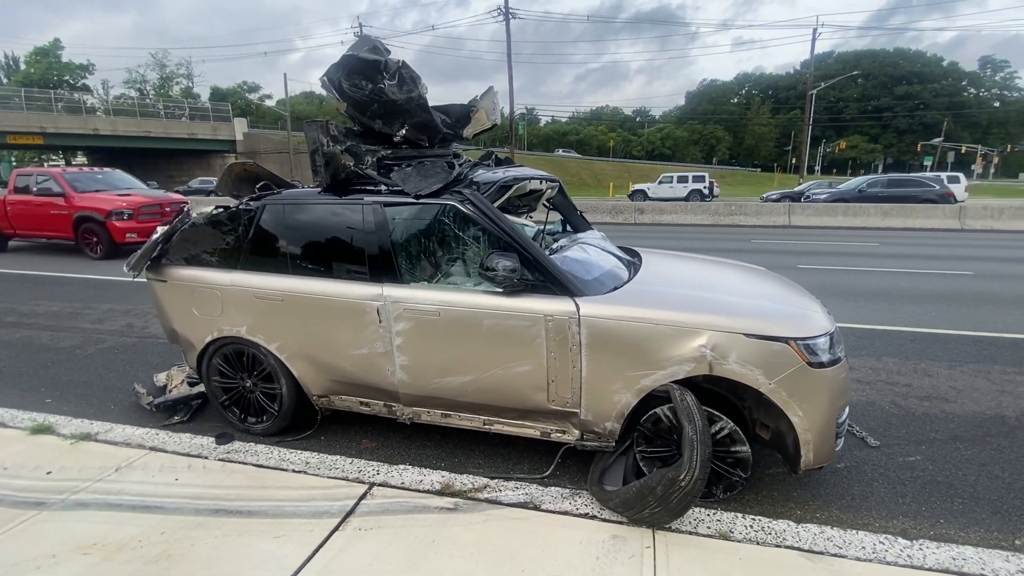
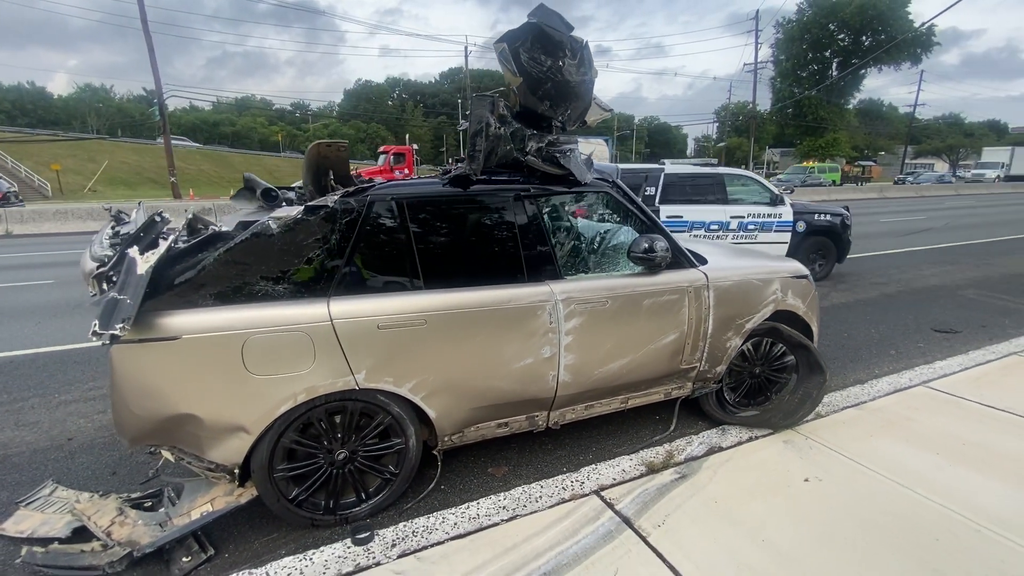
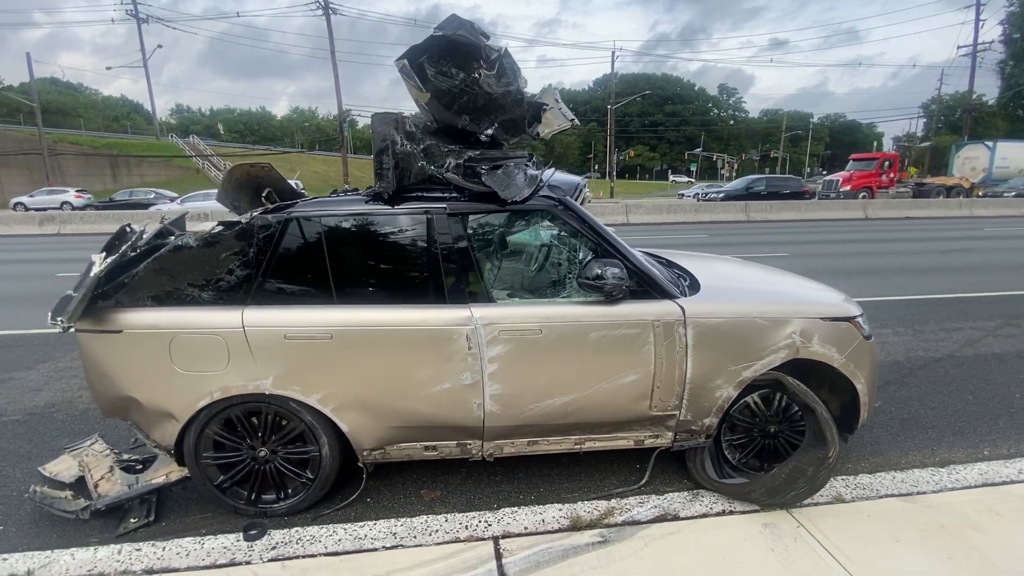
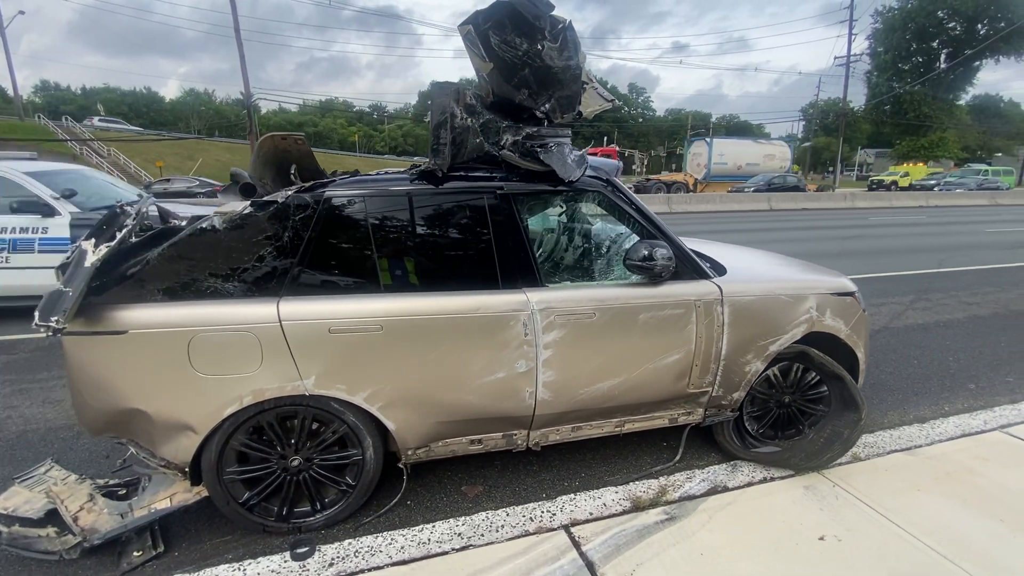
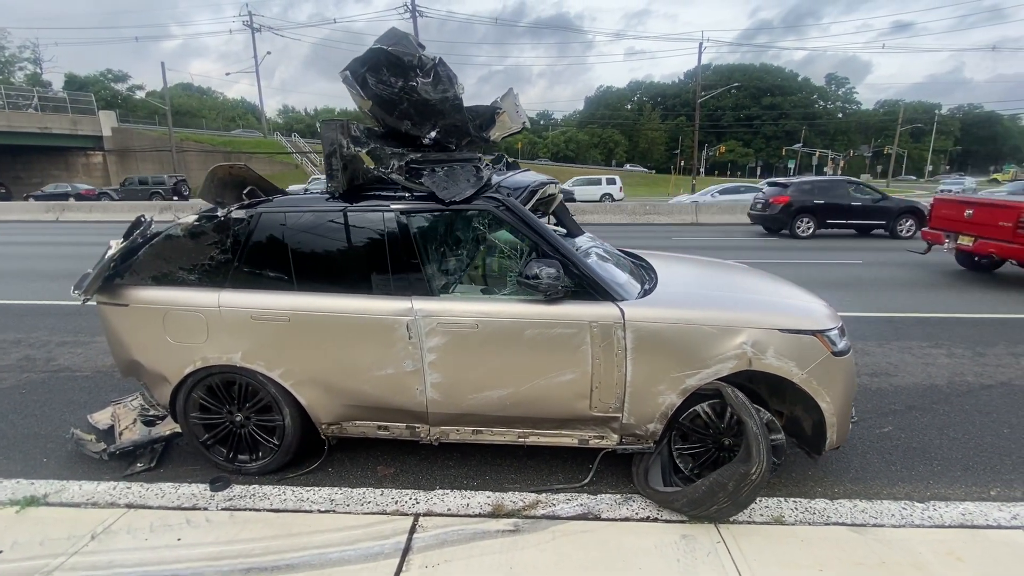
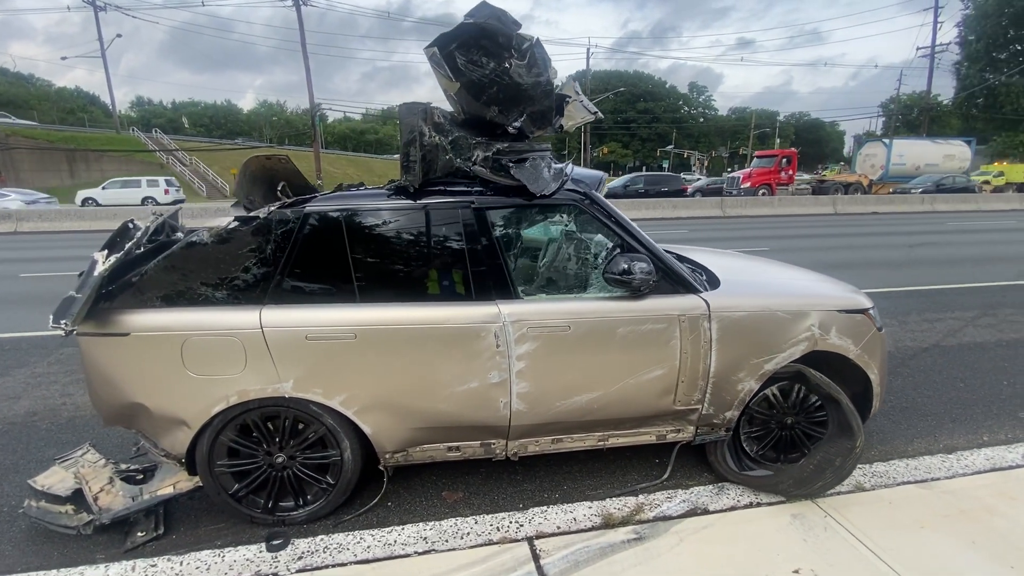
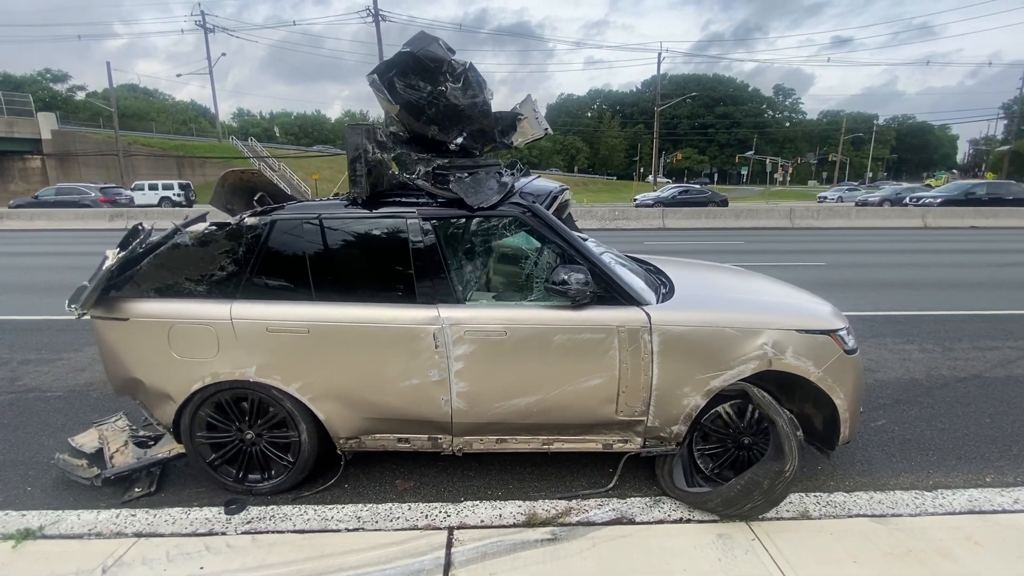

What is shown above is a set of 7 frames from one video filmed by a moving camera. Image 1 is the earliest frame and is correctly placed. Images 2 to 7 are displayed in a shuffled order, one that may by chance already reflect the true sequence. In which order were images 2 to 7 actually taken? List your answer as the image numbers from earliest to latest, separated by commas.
5, 7, 3, 6, 4, 2
